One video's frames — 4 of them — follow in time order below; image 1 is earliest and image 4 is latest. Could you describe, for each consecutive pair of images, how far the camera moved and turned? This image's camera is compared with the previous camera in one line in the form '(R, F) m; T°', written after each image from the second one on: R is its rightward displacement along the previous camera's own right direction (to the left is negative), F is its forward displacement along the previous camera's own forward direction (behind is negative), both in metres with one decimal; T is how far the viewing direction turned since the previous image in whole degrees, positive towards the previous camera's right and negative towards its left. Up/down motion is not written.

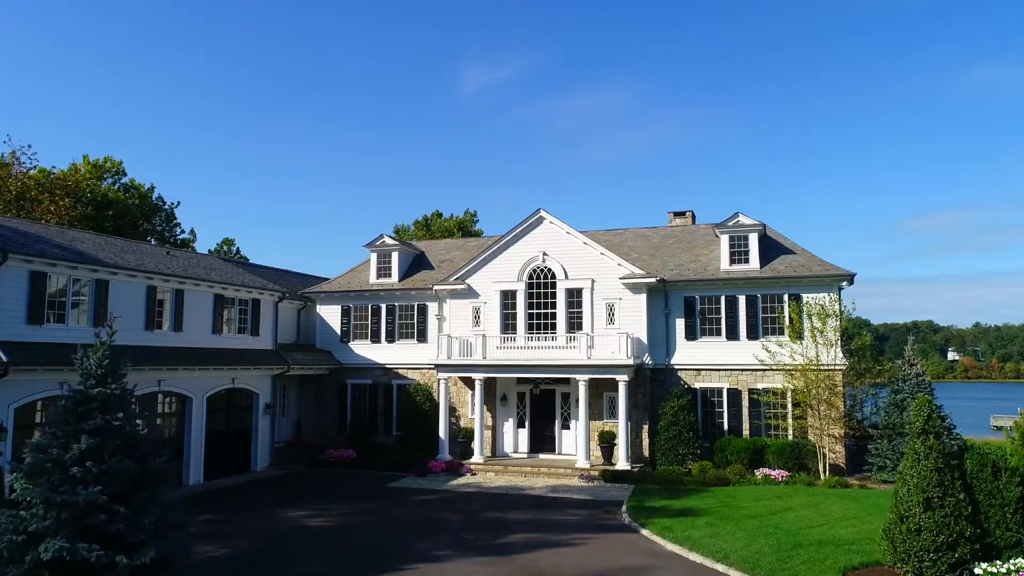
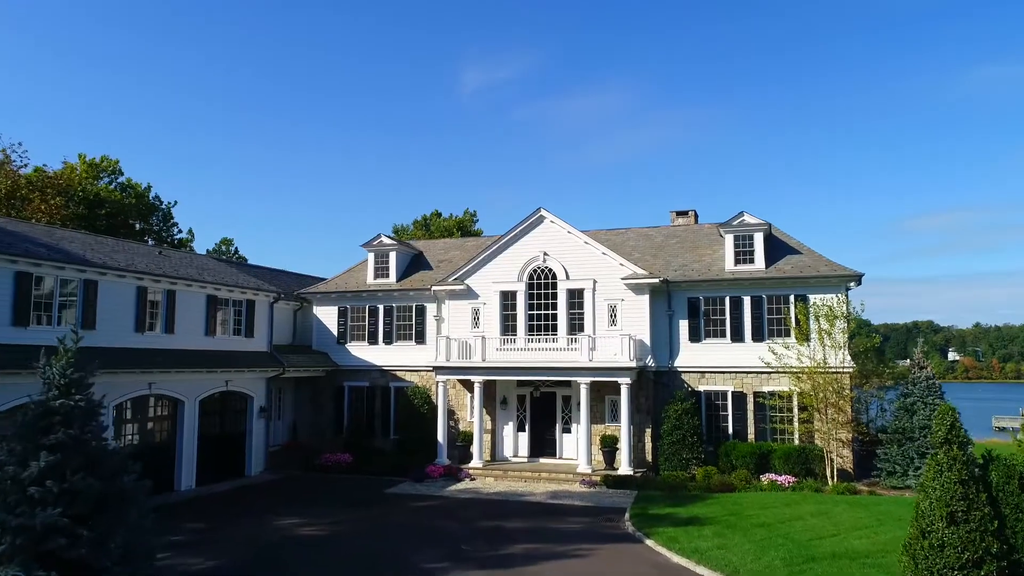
(0.0, +0.5) m; 0°
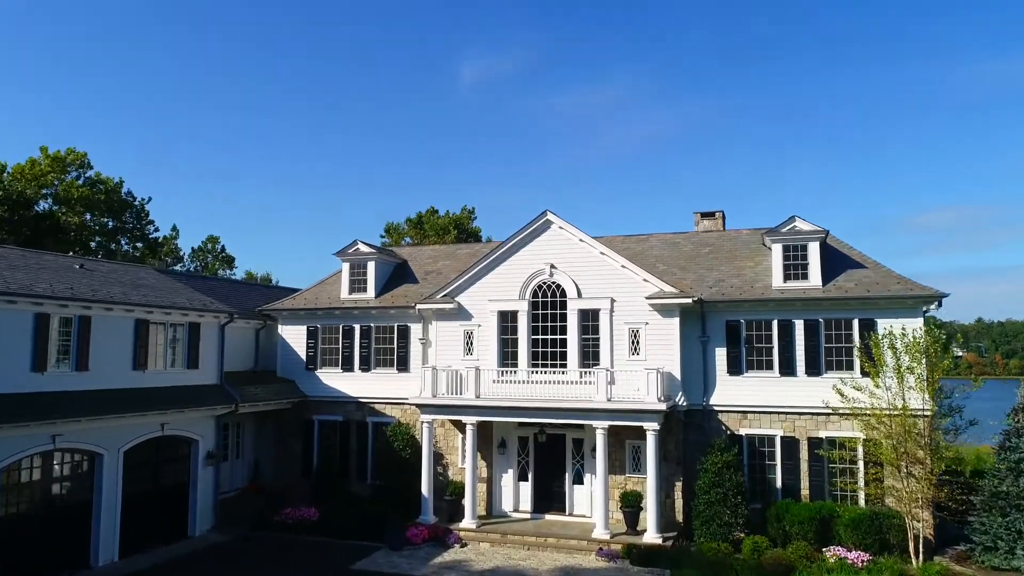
(0.0, +4.4) m; 0°
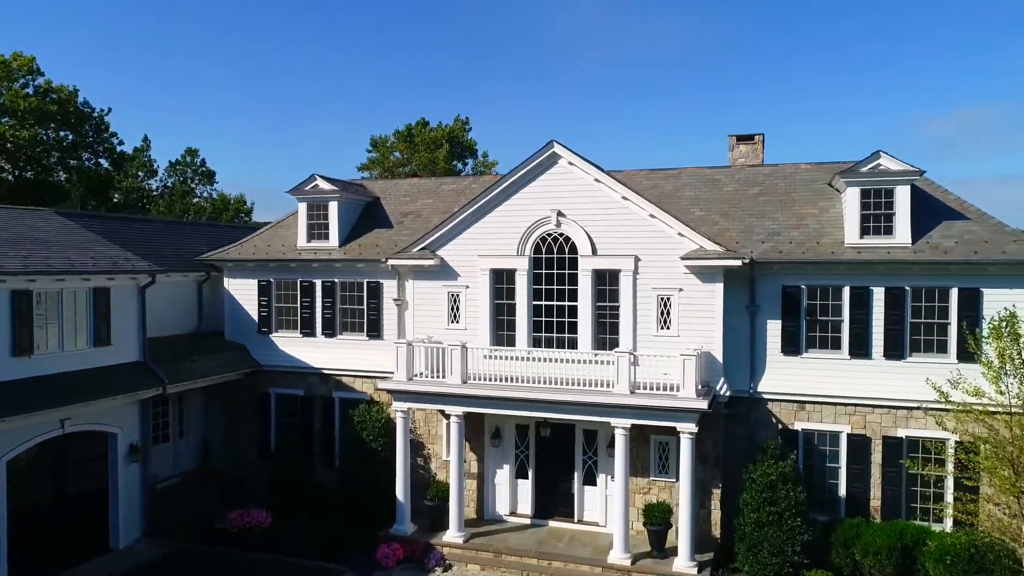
(+0.1, +4.6) m; 0°
